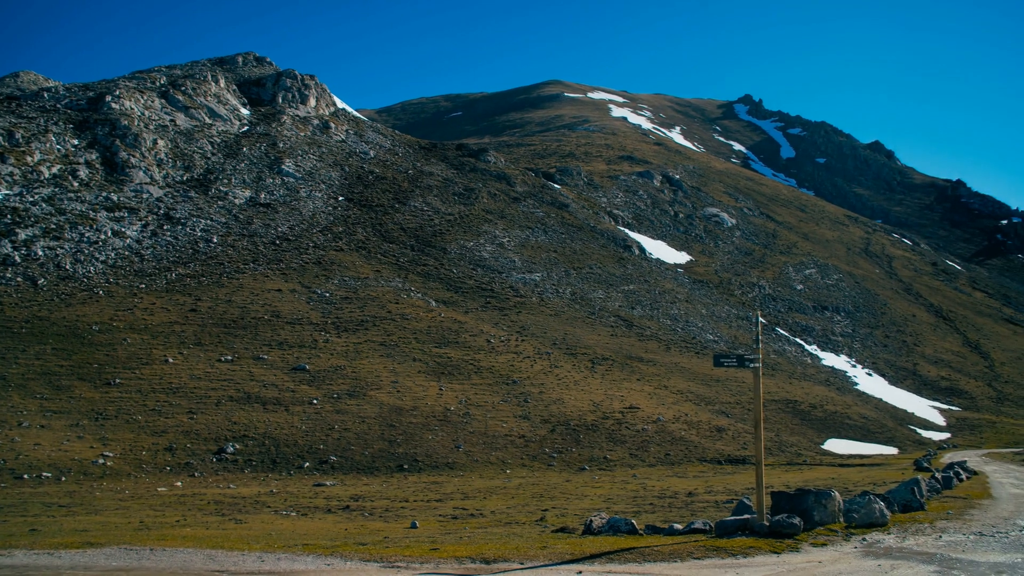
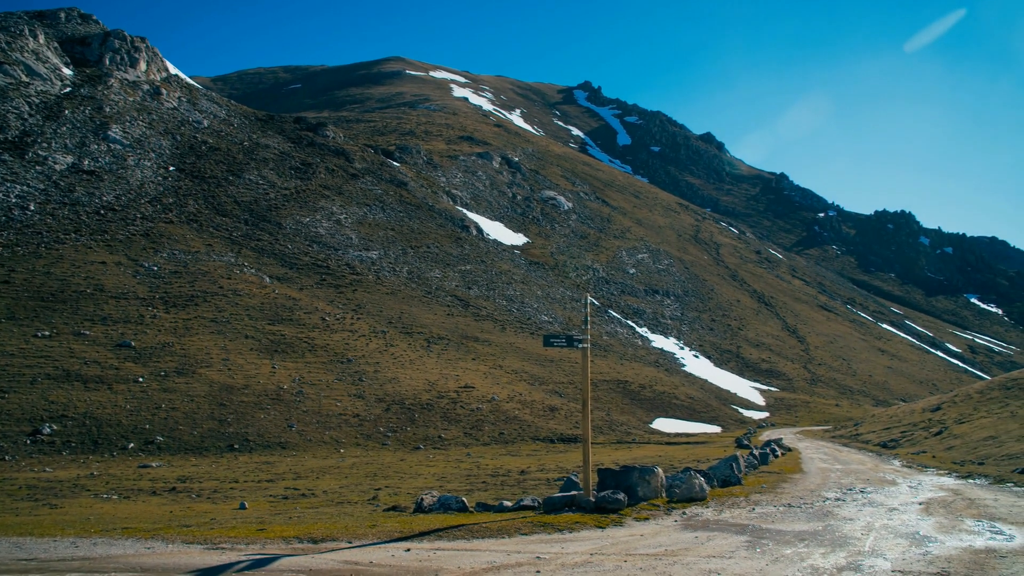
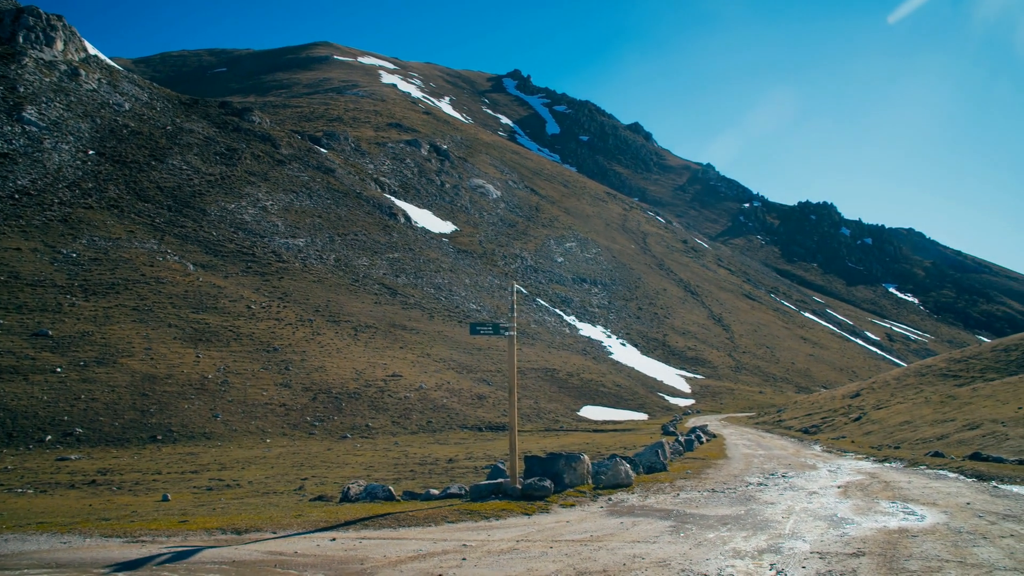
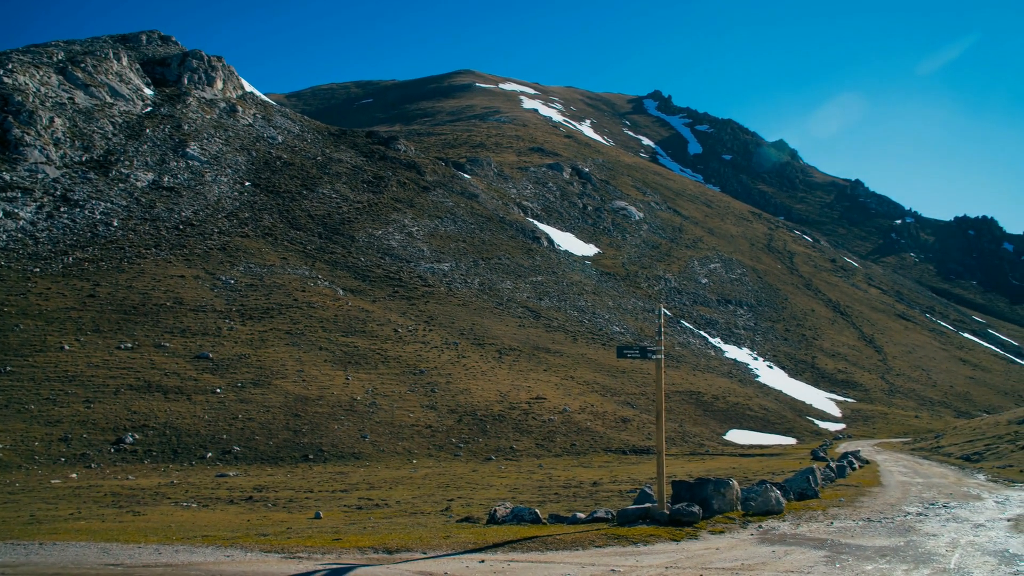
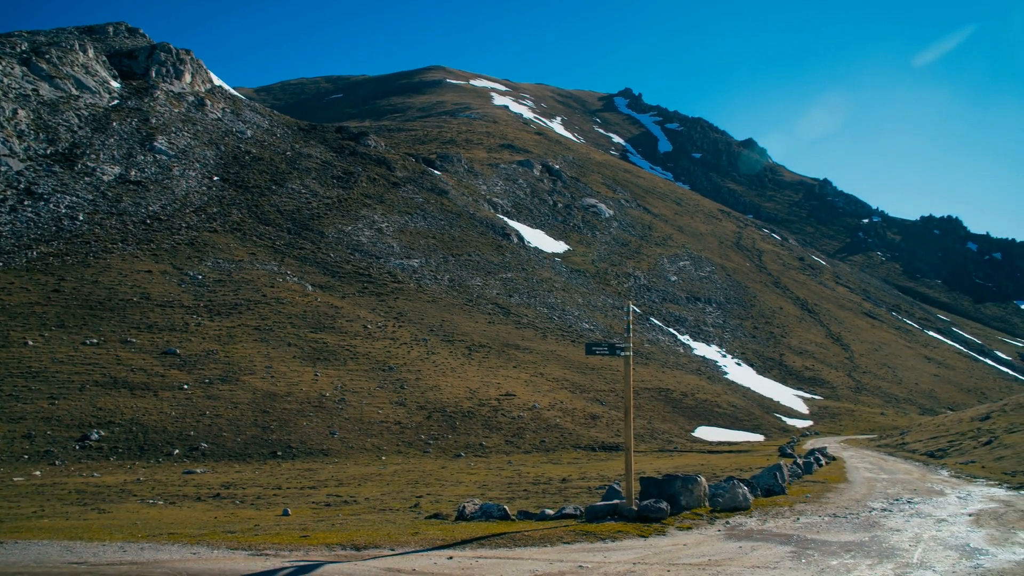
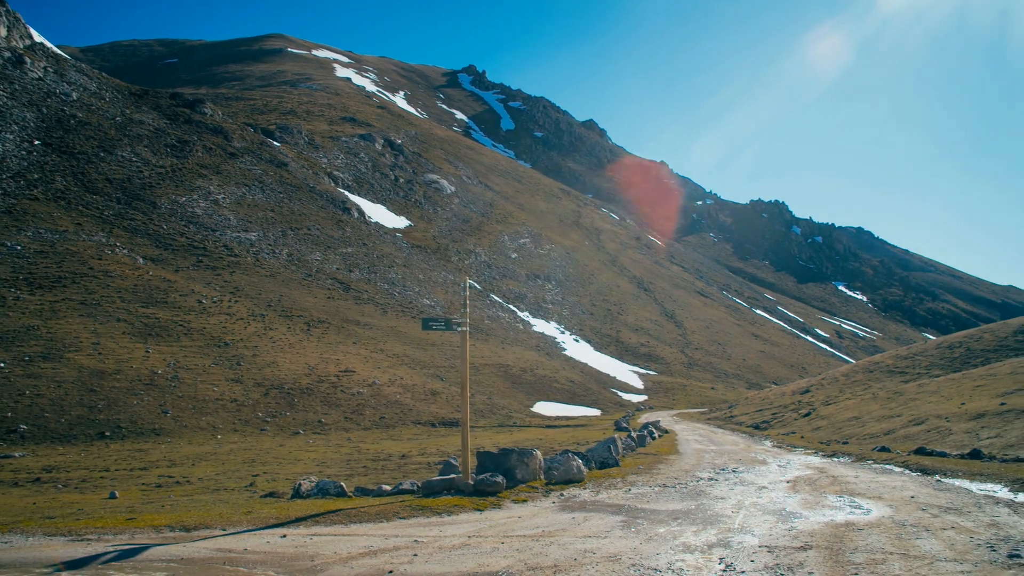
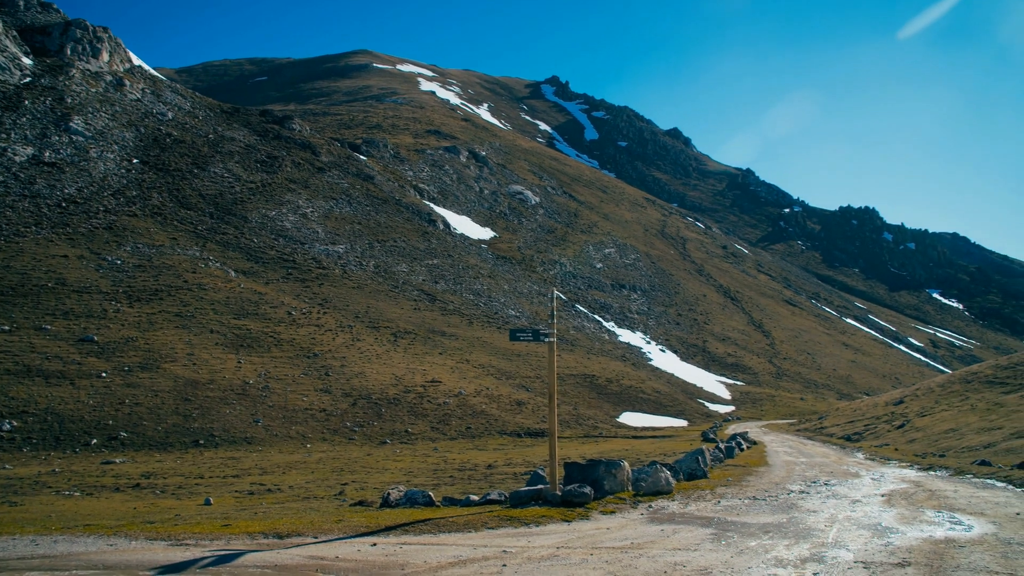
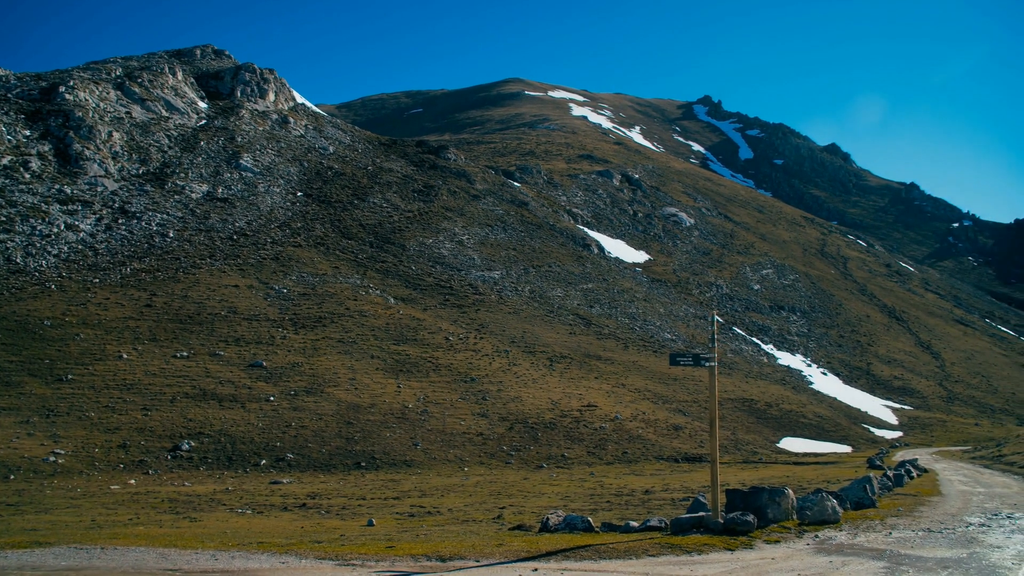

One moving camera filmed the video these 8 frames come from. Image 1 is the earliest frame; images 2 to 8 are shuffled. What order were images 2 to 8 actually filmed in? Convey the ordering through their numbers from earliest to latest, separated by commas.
8, 4, 5, 2, 7, 3, 6
